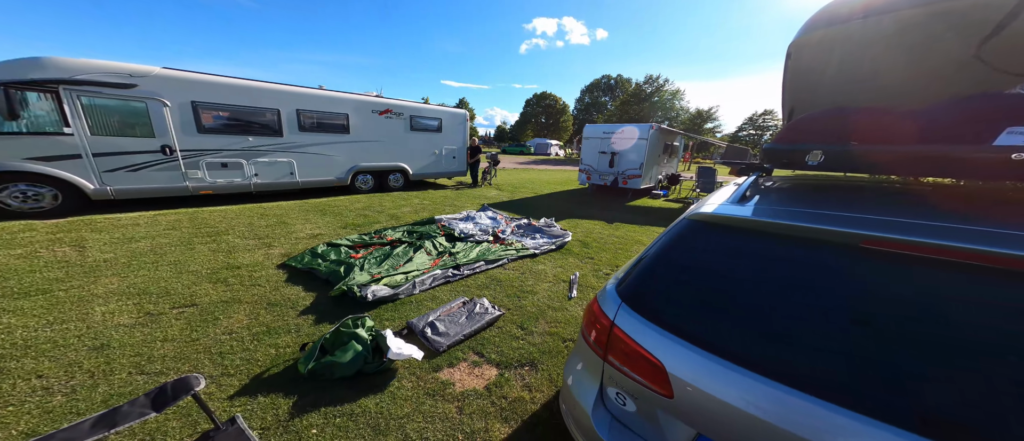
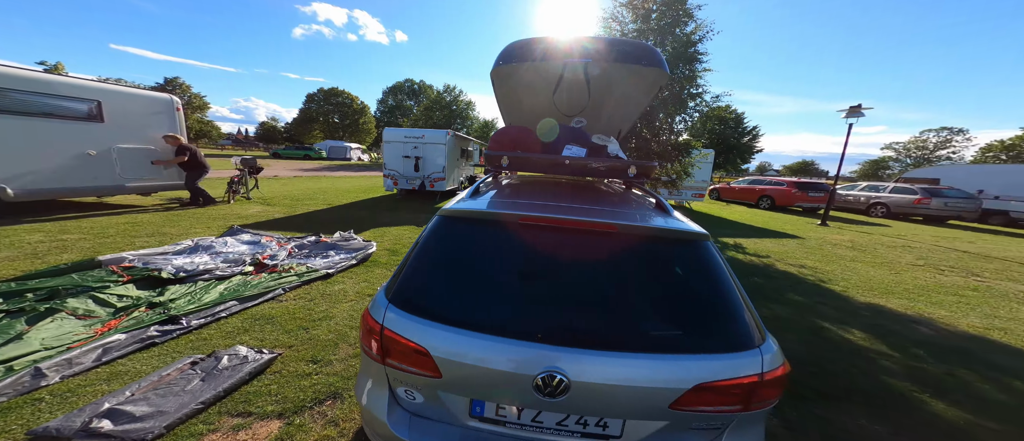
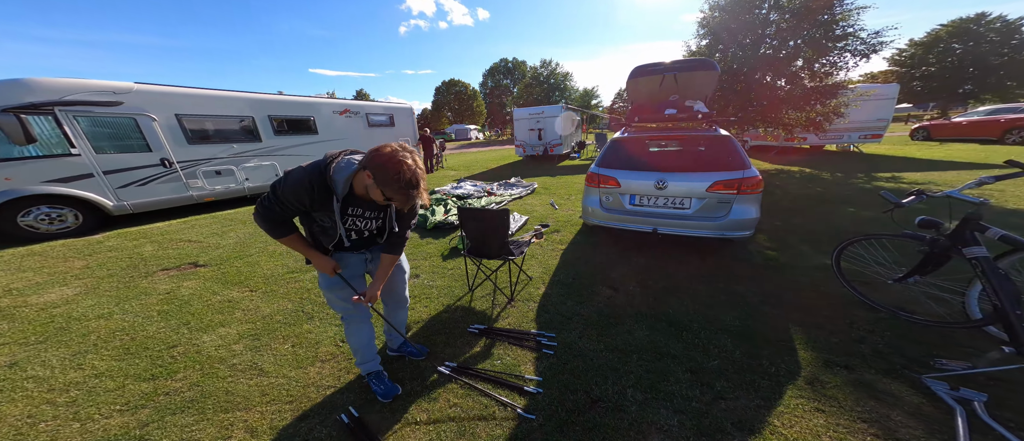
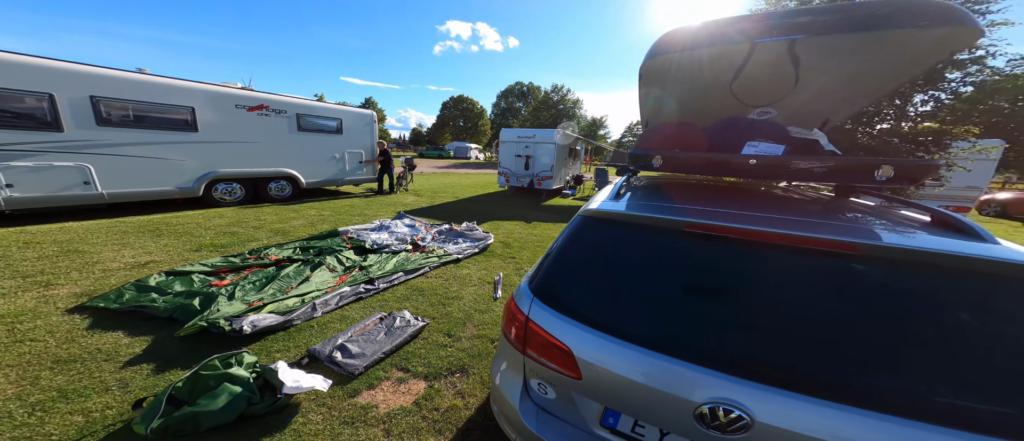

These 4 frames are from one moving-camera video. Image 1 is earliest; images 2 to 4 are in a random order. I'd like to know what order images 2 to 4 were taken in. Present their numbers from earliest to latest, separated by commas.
4, 2, 3
